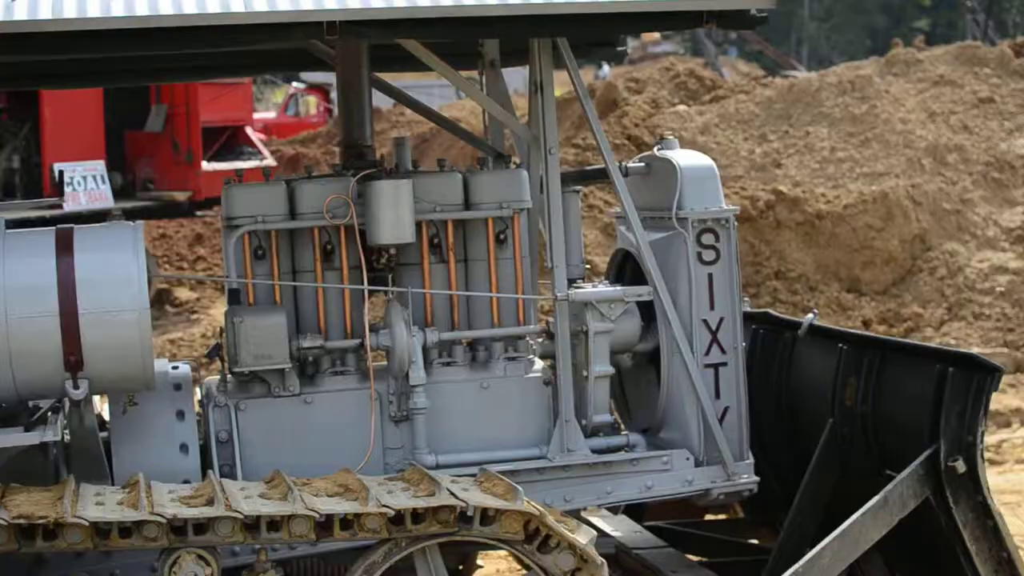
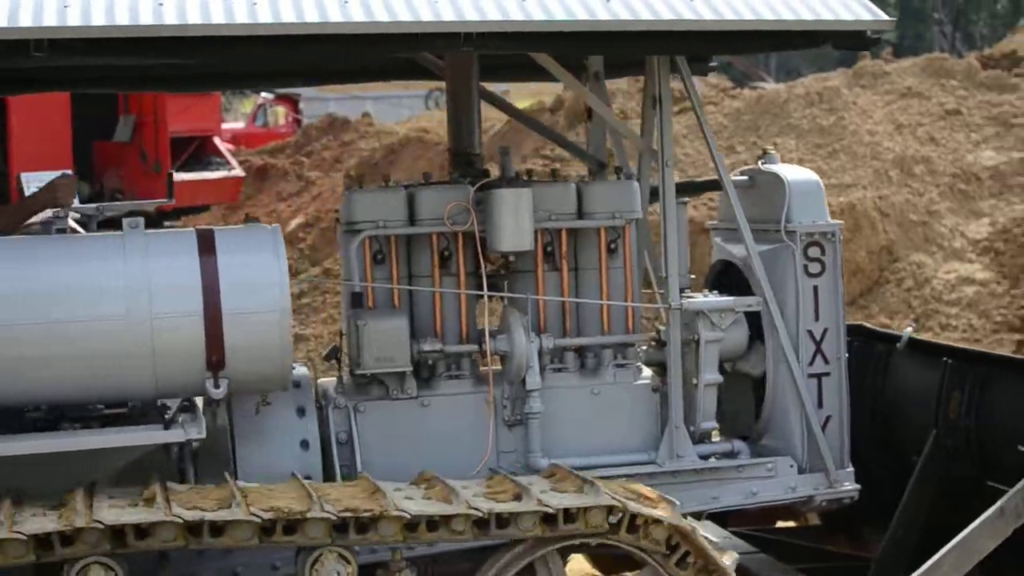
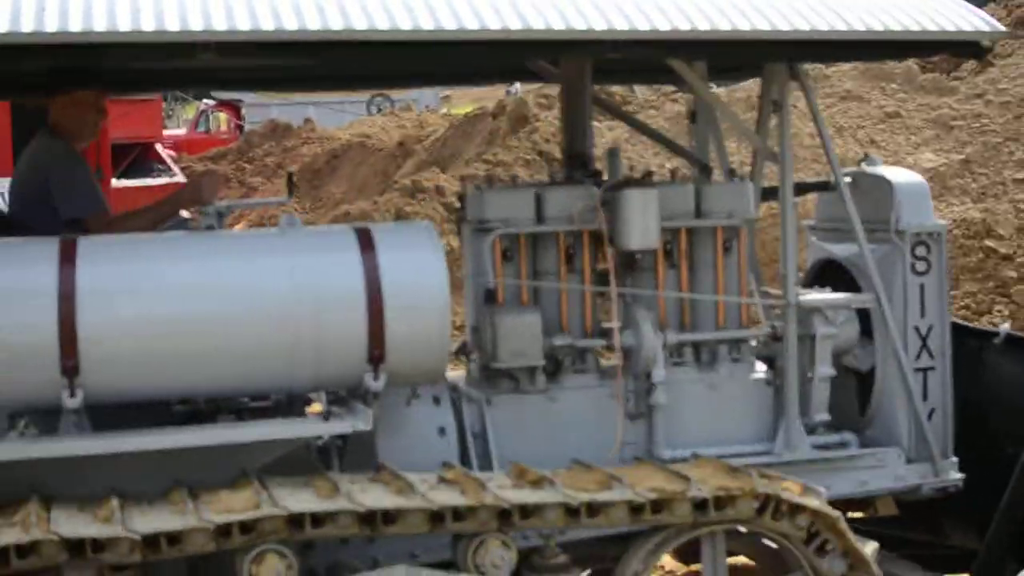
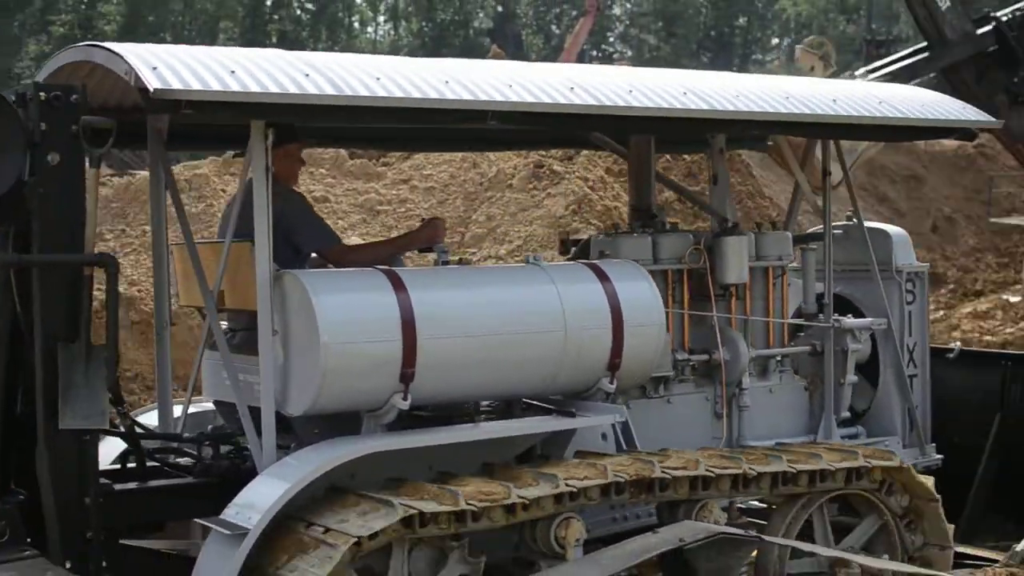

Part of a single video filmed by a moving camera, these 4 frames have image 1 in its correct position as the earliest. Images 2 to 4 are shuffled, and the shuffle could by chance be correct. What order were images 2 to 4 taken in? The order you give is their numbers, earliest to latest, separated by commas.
2, 3, 4
